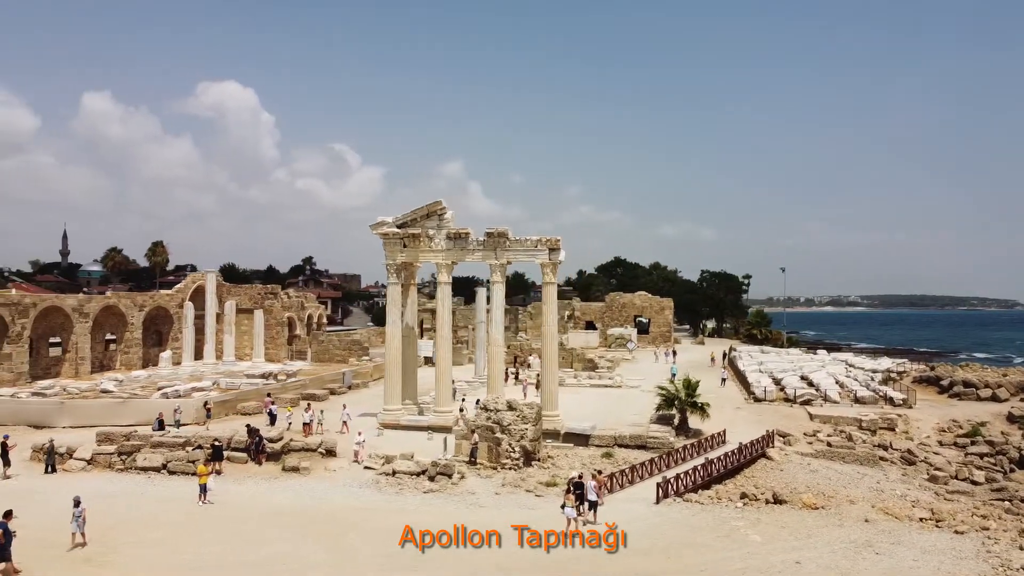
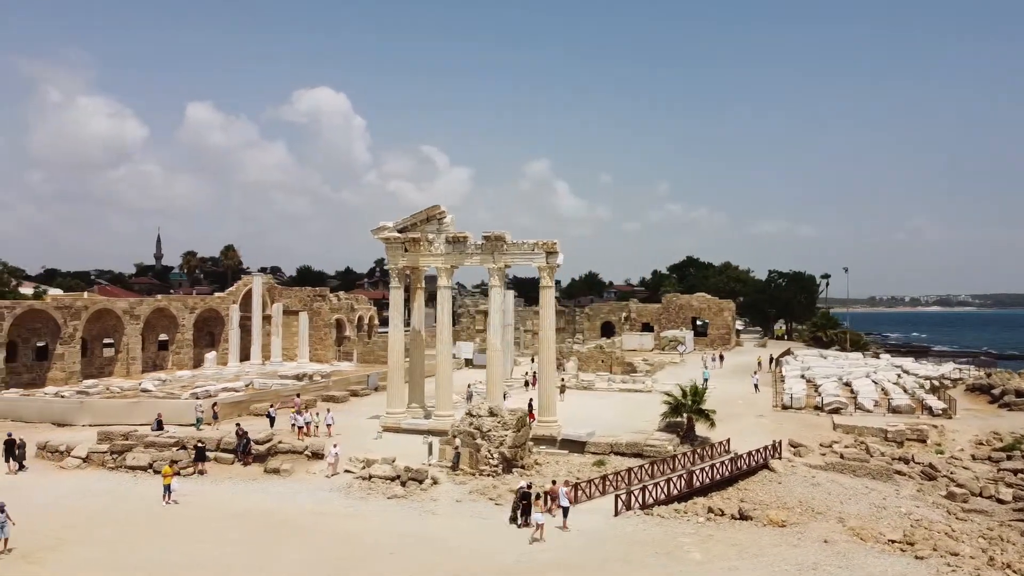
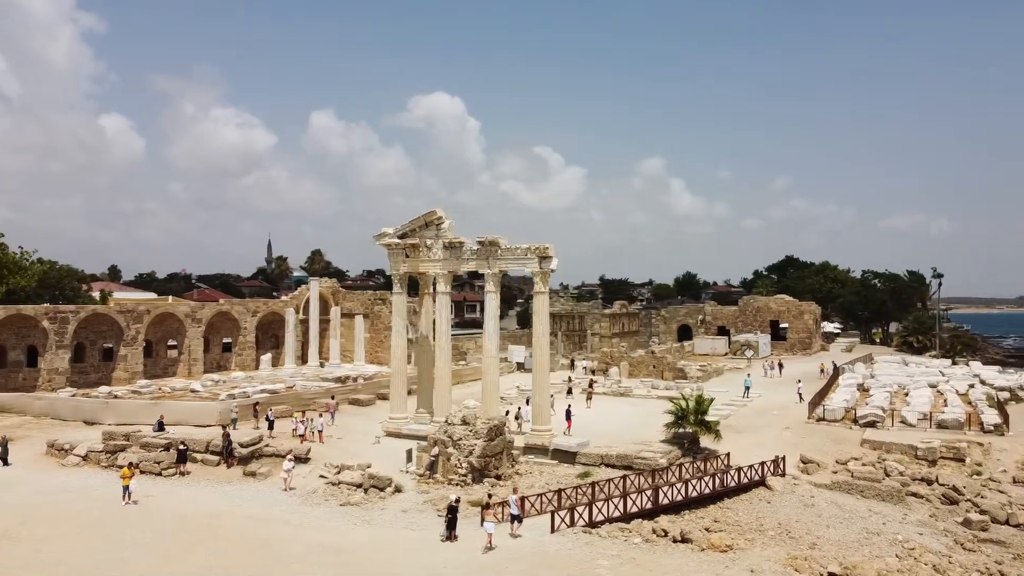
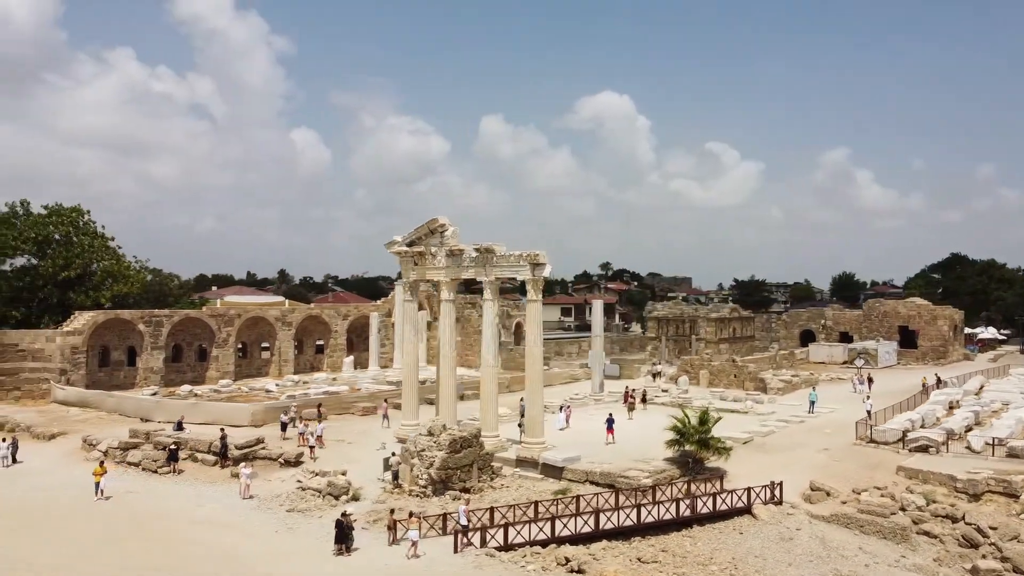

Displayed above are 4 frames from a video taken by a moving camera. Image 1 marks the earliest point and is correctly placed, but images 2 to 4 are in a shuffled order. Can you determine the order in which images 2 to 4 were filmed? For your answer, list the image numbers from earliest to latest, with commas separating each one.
2, 3, 4
